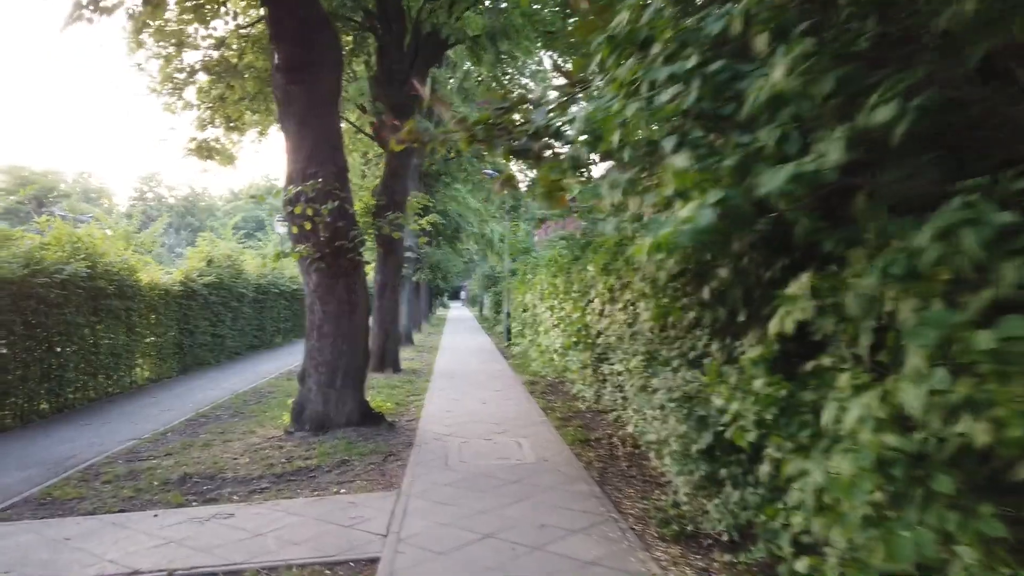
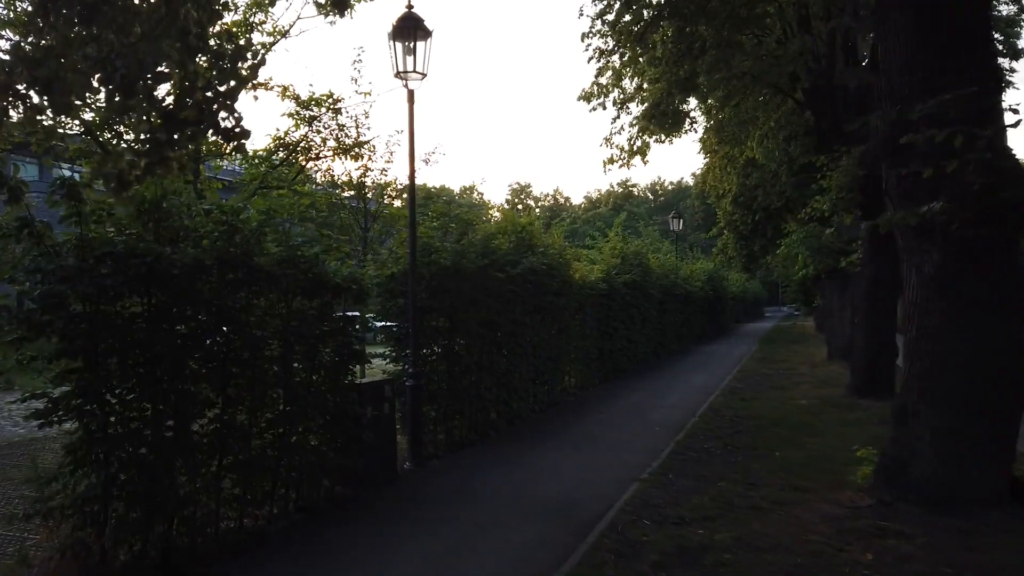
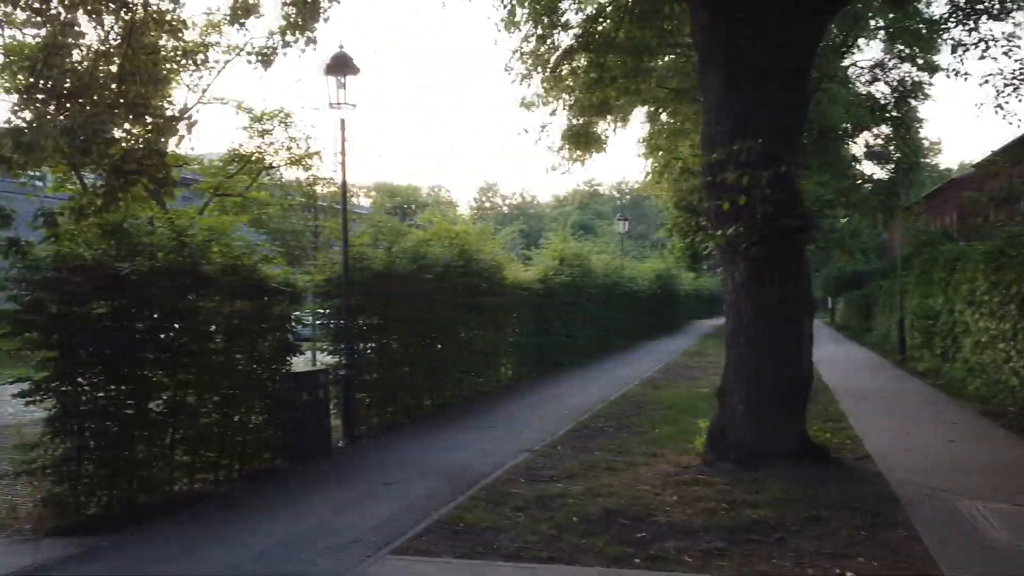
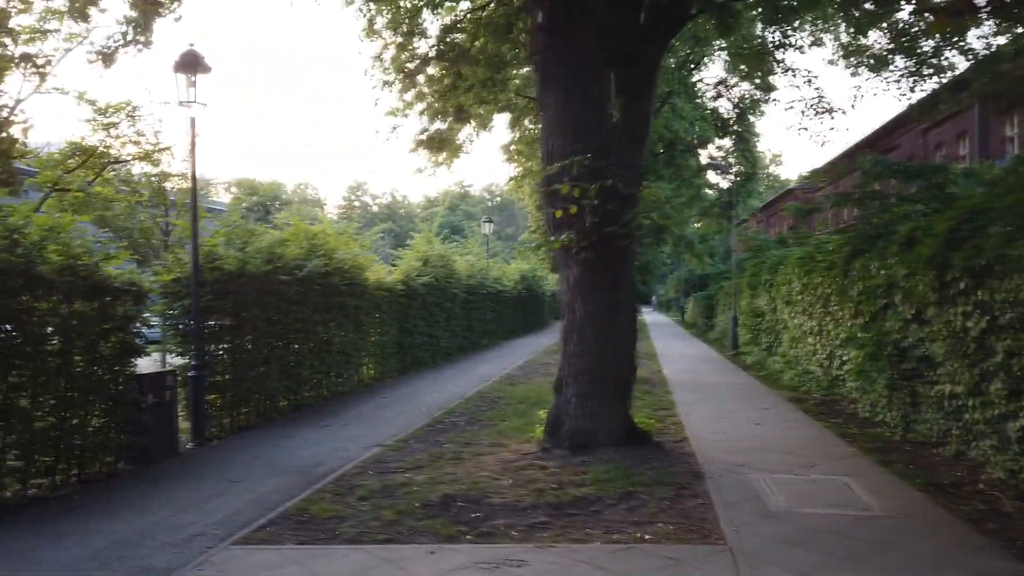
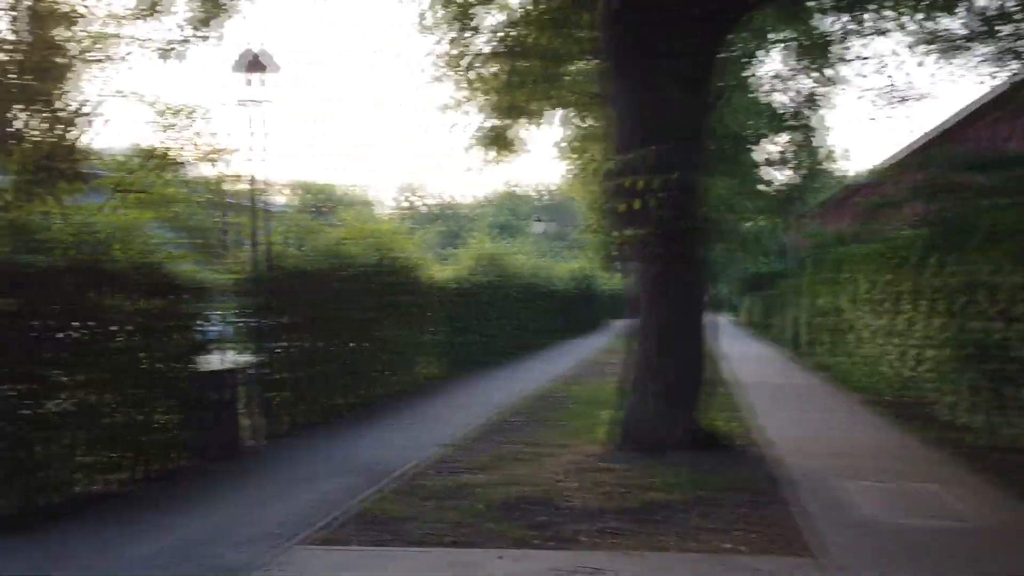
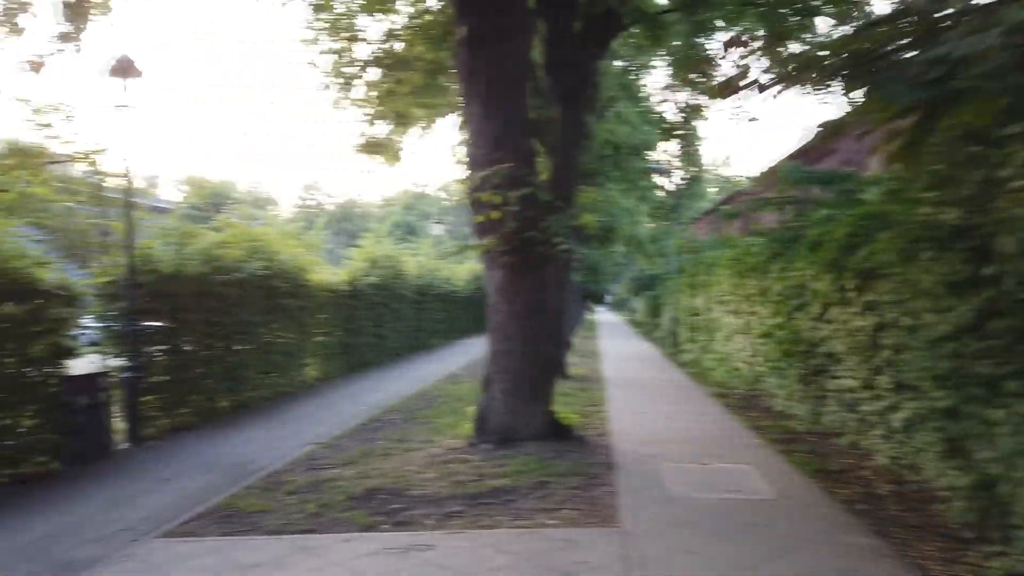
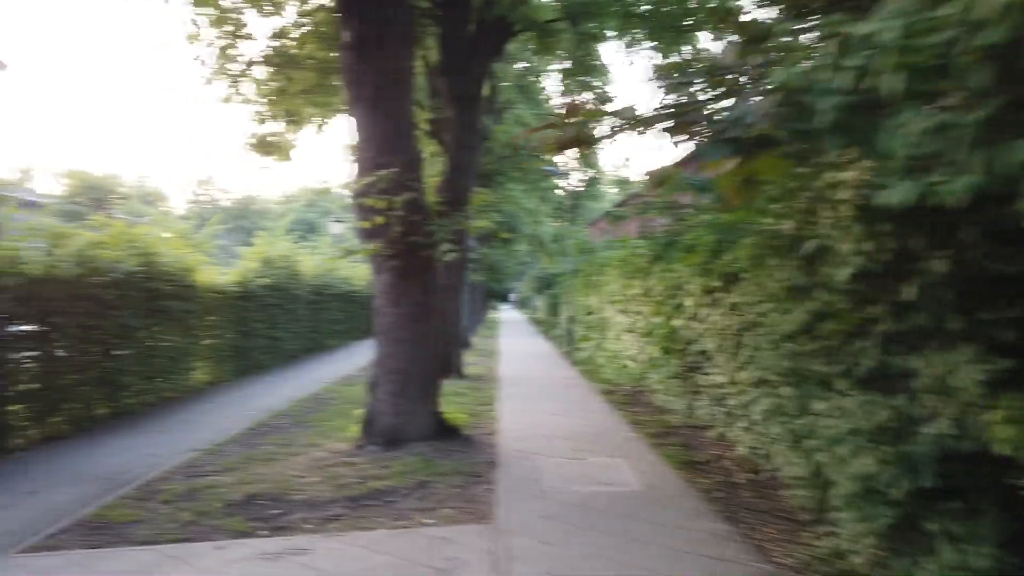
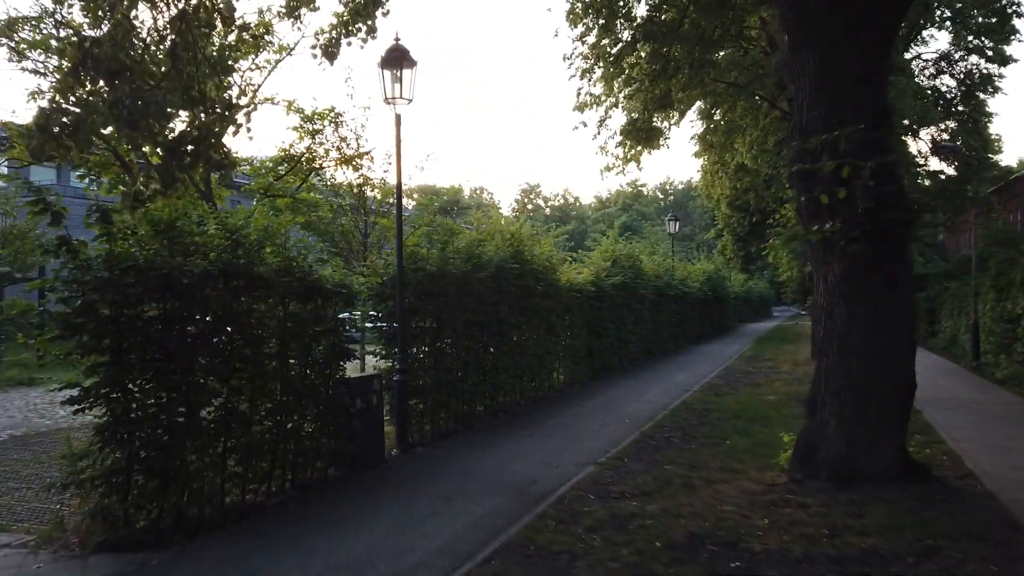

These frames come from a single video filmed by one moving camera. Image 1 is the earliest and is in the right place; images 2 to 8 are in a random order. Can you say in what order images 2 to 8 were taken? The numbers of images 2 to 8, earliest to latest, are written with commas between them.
7, 6, 4, 5, 3, 8, 2
